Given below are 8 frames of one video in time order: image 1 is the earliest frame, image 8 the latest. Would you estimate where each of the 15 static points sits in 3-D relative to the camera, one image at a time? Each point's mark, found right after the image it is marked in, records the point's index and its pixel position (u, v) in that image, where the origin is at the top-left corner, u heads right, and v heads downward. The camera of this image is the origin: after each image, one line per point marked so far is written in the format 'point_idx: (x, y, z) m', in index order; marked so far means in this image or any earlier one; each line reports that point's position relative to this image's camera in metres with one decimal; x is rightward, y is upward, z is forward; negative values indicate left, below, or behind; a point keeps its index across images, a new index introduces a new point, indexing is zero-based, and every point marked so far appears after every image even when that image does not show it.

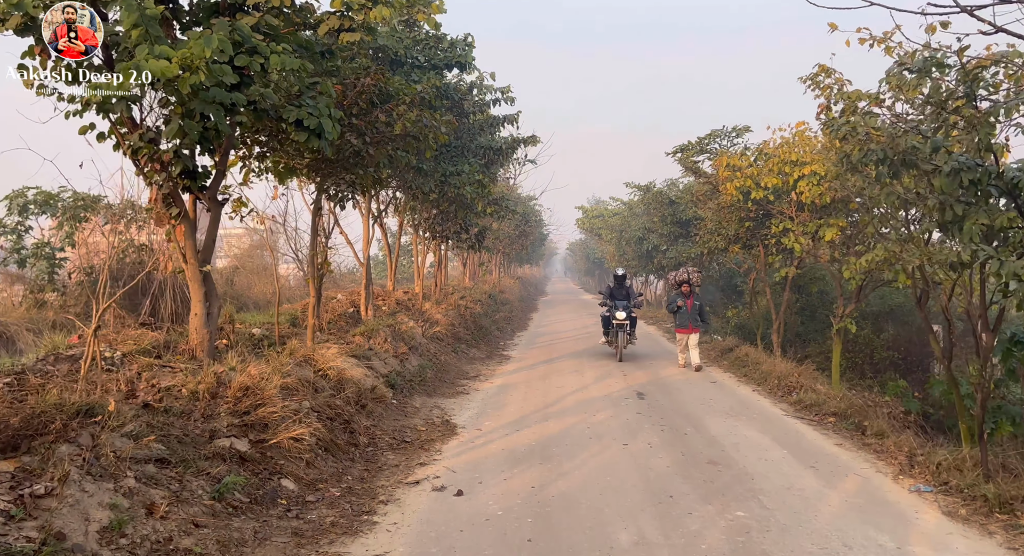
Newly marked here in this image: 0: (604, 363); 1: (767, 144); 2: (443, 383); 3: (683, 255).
0: (+1.7, -1.5, +11.8) m
1: (+4.0, +2.1, +10.4) m
2: (-1.0, -1.5, +9.3) m
3: (+4.7, +0.6, +18.2) m
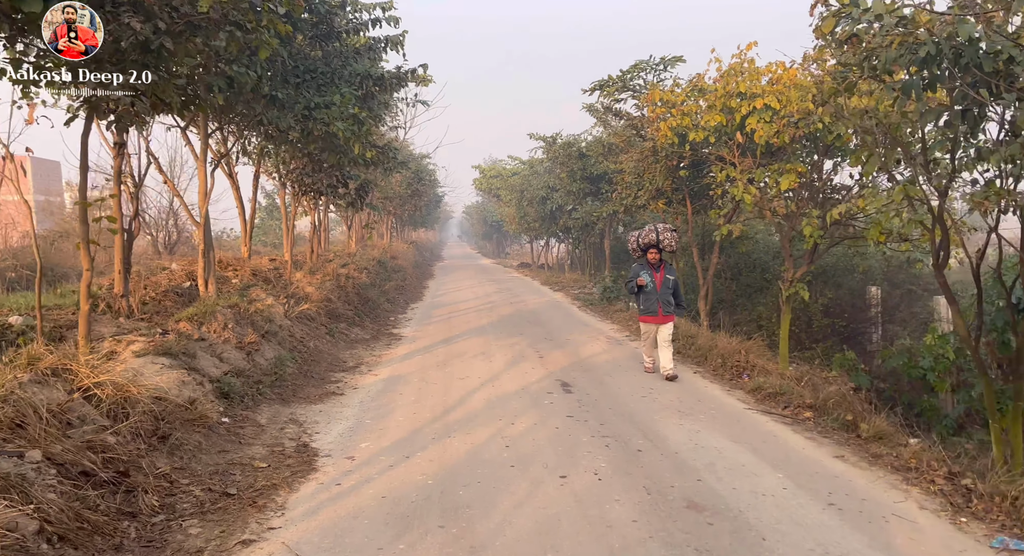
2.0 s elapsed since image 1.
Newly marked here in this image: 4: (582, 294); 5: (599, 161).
0: (0.0, -1.0, +10.0) m
1: (+2.5, +2.6, +8.7) m
2: (-2.2, -1.1, +7.0) m
3: (+2.0, +1.6, +16.5) m
4: (+1.8, -0.4, +17.4) m
5: (+2.1, +2.8, +15.7) m
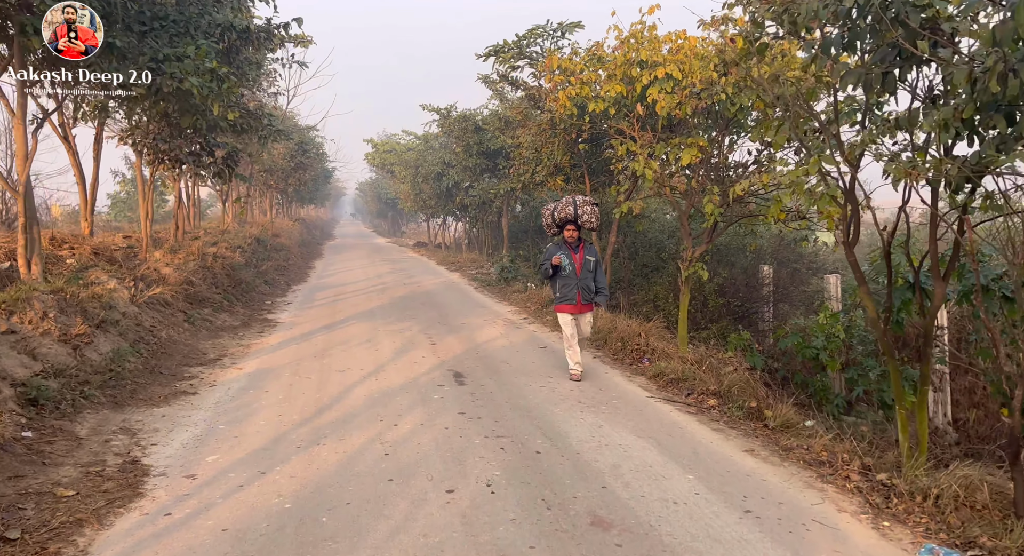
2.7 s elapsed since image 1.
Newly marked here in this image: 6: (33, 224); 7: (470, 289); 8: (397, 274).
0: (-1.5, -0.7, +9.2) m
1: (+1.1, +2.9, +8.3) m
2: (-3.2, -0.9, +6.0) m
3: (-0.5, +2.1, +16.0) m
4: (-0.9, +0.1, +16.8) m
5: (-0.4, +3.2, +15.0) m
6: (-4.8, +0.5, +6.6) m
7: (-0.9, -0.2, +14.3) m
8: (-2.9, +0.1, +16.9) m
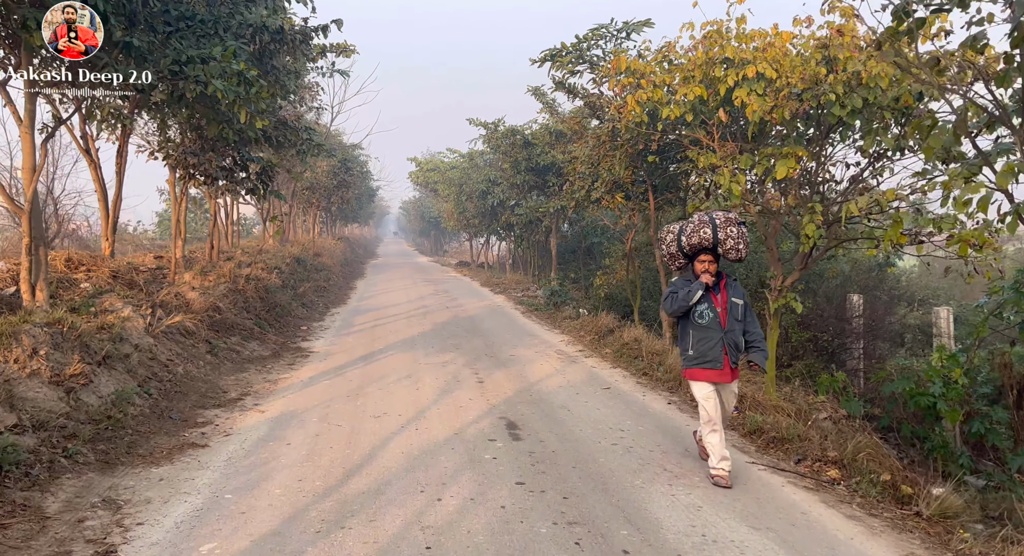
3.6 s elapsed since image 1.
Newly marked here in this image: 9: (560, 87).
0: (-0.8, -1.0, +8.3) m
1: (+1.8, +2.6, +7.3) m
2: (-2.7, -1.1, +5.2) m
3: (+0.6, +1.5, +15.0) m
4: (+0.3, -0.4, +15.8) m
5: (+0.7, +2.7, +14.1) m
6: (-4.2, +0.3, +5.9) m
7: (+0.1, -0.7, +13.3) m
8: (-1.8, -0.4, +16.1) m
9: (+0.6, +2.6, +8.9) m
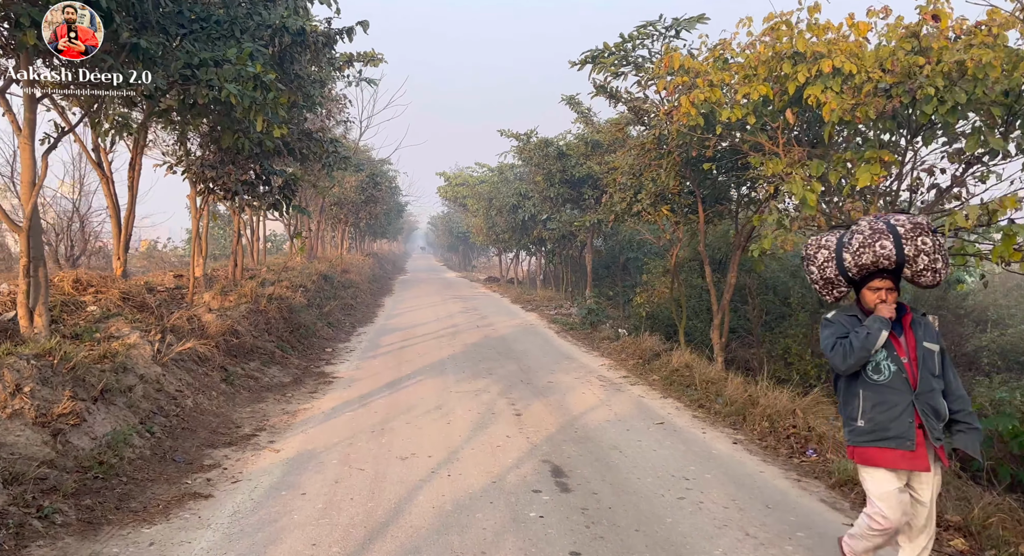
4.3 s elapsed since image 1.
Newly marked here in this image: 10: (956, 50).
0: (-0.4, -1.3, +7.6) m
1: (+2.2, +2.4, +6.6) m
2: (-2.4, -1.3, +4.6) m
3: (+1.3, +1.1, +14.3) m
4: (+1.1, -0.8, +15.1) m
5: (+1.4, +2.4, +13.5) m
6: (-3.9, +0.1, +5.4) m
7: (+0.8, -1.1, +12.6) m
8: (-1.0, -0.8, +15.4) m
9: (+1.1, +2.3, +8.3) m
10: (+3.2, +1.6, +4.7) m
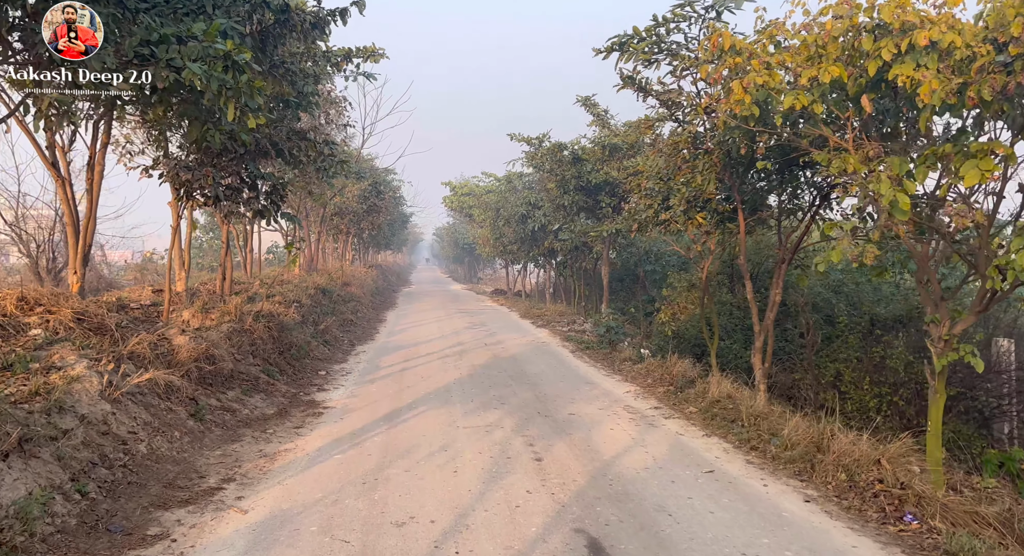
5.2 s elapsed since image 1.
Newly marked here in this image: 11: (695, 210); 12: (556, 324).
0: (-0.2, -1.4, +6.6) m
1: (+2.4, +2.2, +5.6) m
2: (-2.3, -1.4, +3.6) m
3: (+1.6, +0.9, +13.4) m
4: (+1.3, -1.1, +14.1) m
5: (+1.6, +2.1, +12.5) m
6: (-3.7, 0.0, +4.4) m
7: (+1.0, -1.3, +11.6) m
8: (-0.8, -1.1, +14.4) m
9: (+1.3, +2.1, +7.3) m
10: (+3.3, +1.5, +3.7) m
11: (+2.2, +0.8, +8.0) m
12: (+1.0, -1.1, +15.5) m
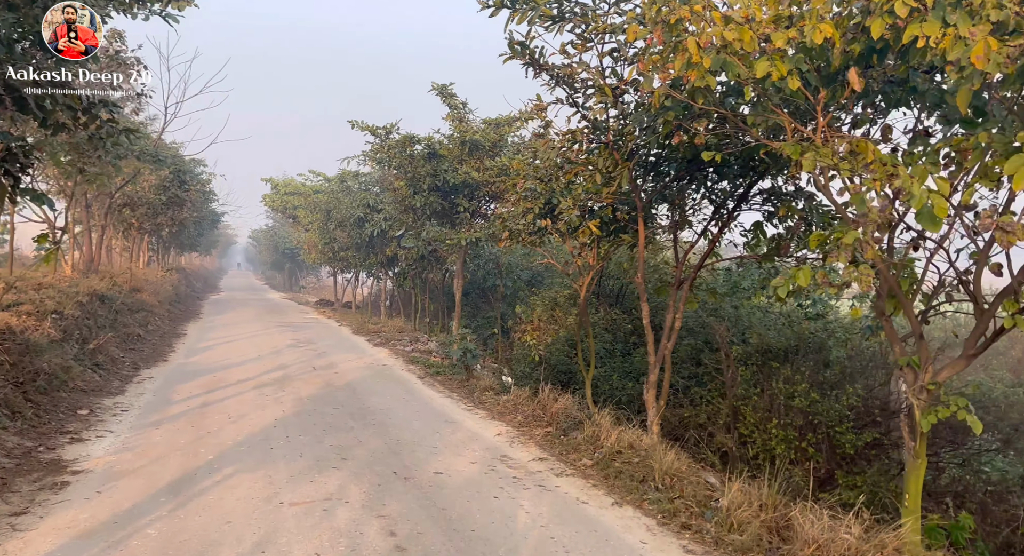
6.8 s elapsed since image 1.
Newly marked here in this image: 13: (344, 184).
0: (-1.3, -1.5, +4.7) m
1: (+1.5, +2.0, +4.5) m
2: (-2.5, -1.4, +1.3) m
3: (-1.3, +0.6, +11.8) m
4: (-1.8, -1.4, +12.4) m
5: (-1.0, +1.8, +11.0) m
6: (-4.1, 0.0, +1.8) m
7: (-1.5, -1.5, +9.9) m
8: (-3.9, -1.3, +12.2) m
9: (+0.1, +2.0, +5.9) m
10: (+2.9, +1.3, +2.9) m
11: (+0.8, +0.6, +6.8) m
12: (-2.4, -1.3, +13.6) m
13: (-4.5, +2.6, +18.0) m
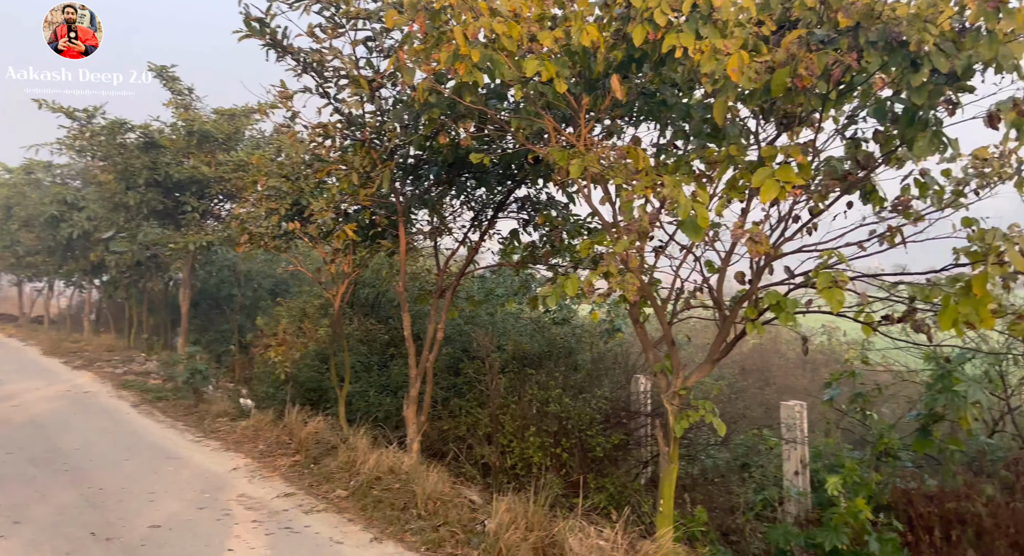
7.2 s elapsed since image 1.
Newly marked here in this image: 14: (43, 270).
0: (-2.8, -1.6, +3.5) m
1: (-0.1, +2.0, +4.4) m
2: (-2.6, -1.4, -0.1) m
3: (-5.3, +0.5, +10.1) m
4: (-6.0, -1.5, +10.4) m
5: (-4.7, +1.7, +9.5) m
6: (-4.3, 0.0, -0.2) m
7: (-4.8, -1.6, +8.3) m
8: (-7.9, -1.5, +9.5) m
9: (-1.9, +1.9, +5.1) m
10: (+1.8, +1.3, +3.4) m
11: (-1.6, +0.5, +6.2) m
12: (-7.1, -1.5, +11.4) m
13: (-10.6, +2.4, +14.7) m
14: (-10.5, +0.2, +14.9) m
